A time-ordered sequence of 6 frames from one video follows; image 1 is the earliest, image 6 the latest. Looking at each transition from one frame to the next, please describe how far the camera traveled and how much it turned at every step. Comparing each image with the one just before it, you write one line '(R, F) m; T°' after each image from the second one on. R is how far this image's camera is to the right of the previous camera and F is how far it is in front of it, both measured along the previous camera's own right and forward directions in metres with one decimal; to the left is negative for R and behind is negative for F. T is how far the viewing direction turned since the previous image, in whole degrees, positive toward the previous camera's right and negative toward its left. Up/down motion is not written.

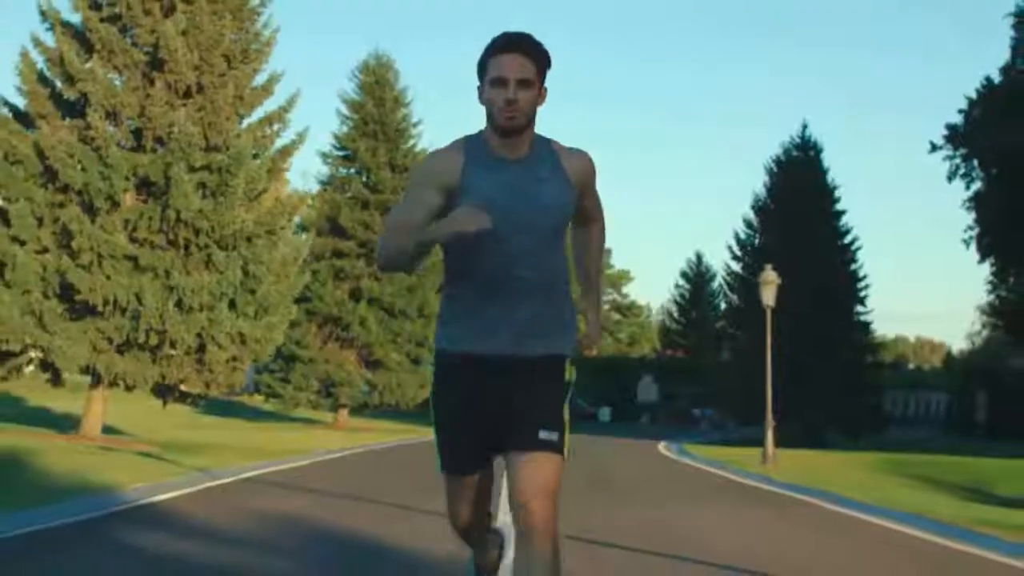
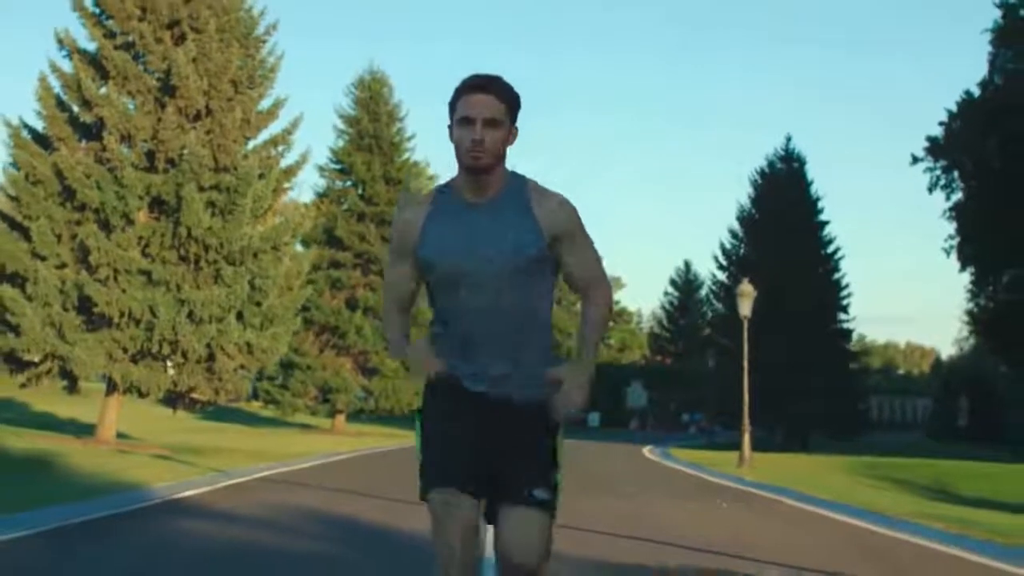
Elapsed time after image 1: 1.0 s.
(0.0, -1.2) m; 0°
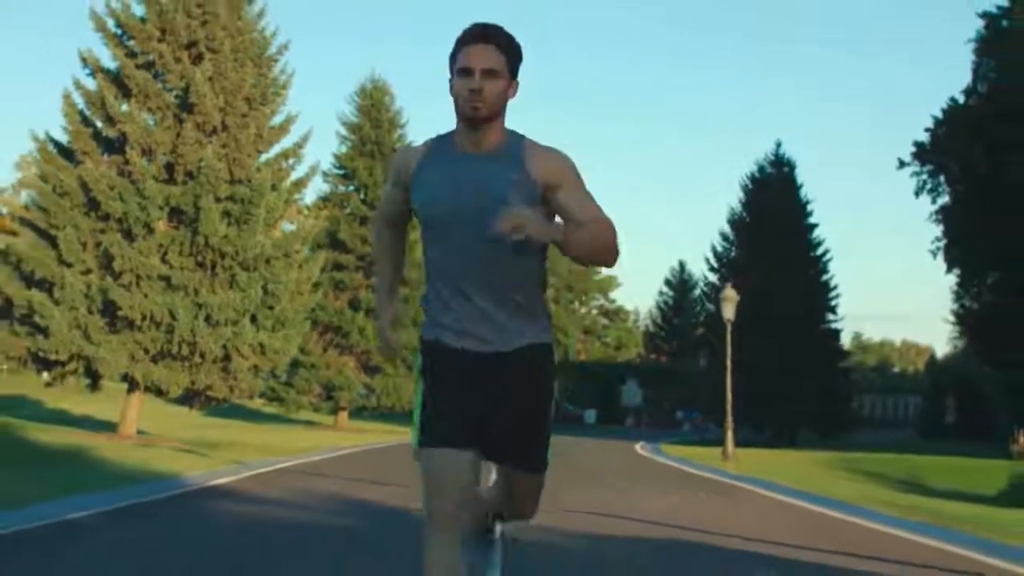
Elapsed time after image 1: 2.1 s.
(0.0, -1.3) m; 0°
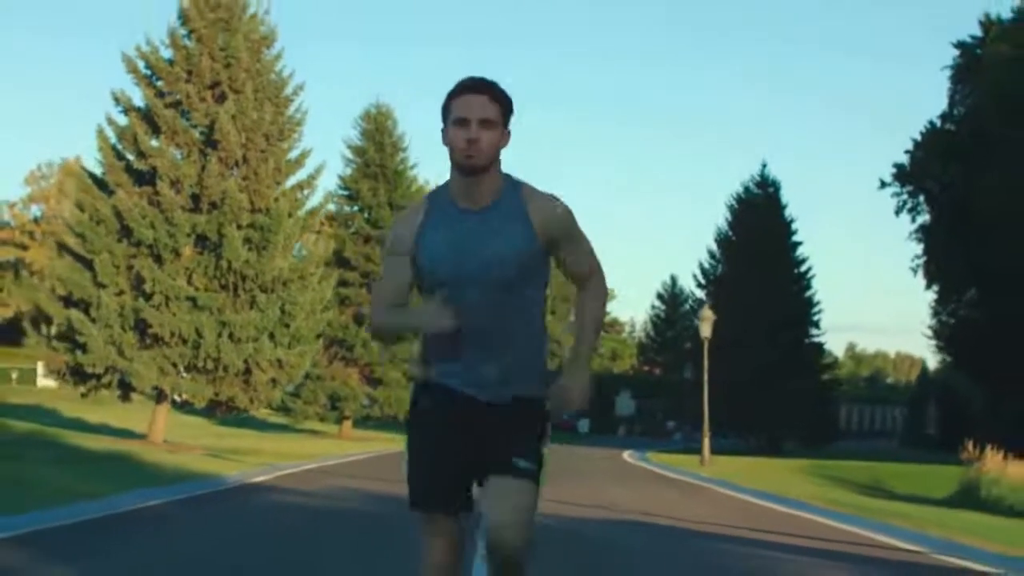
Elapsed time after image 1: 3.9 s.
(0.0, -2.1) m; 0°
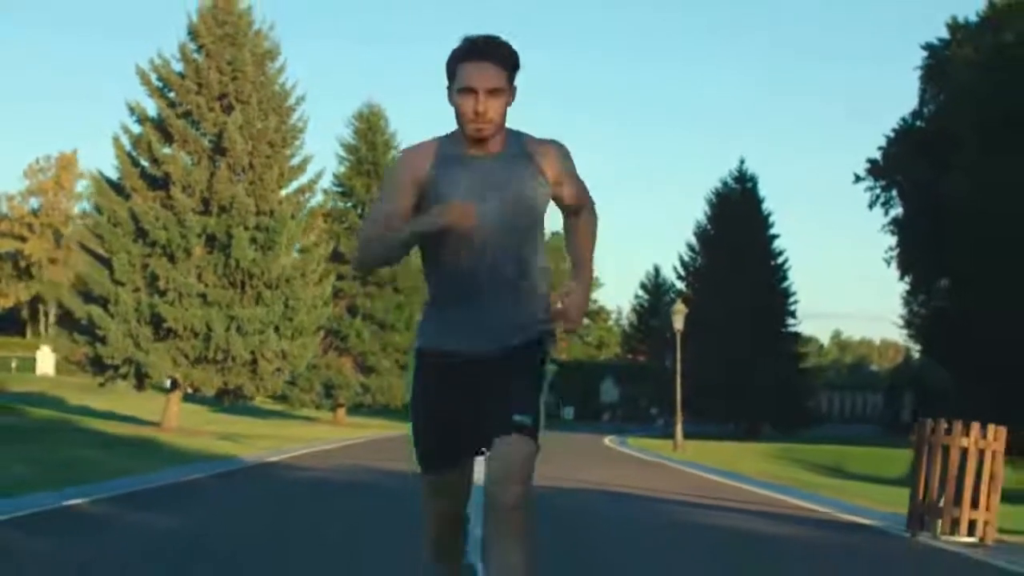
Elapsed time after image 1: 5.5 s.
(0.0, -1.9) m; 0°
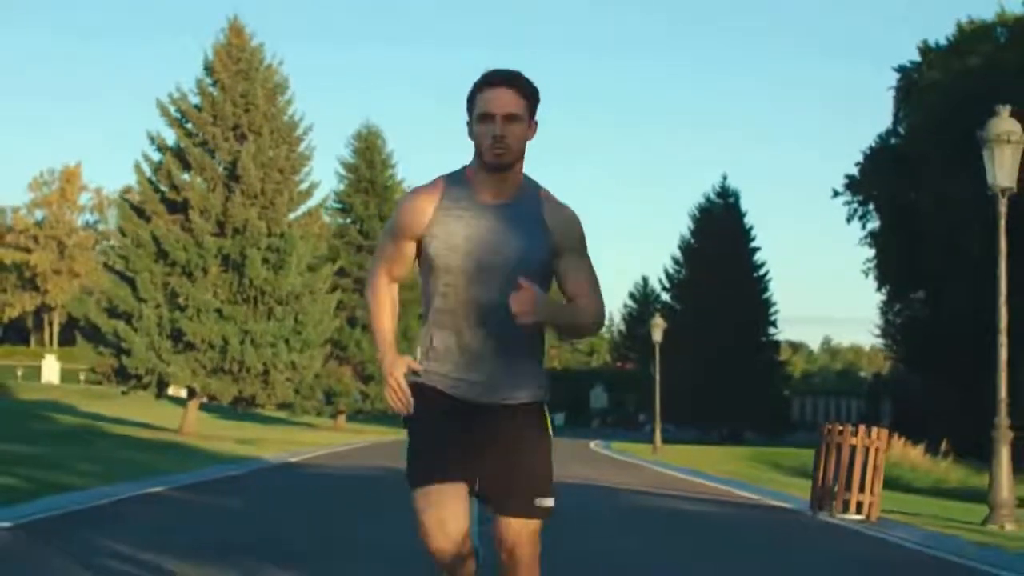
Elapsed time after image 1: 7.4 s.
(0.0, -2.2) m; 0°
